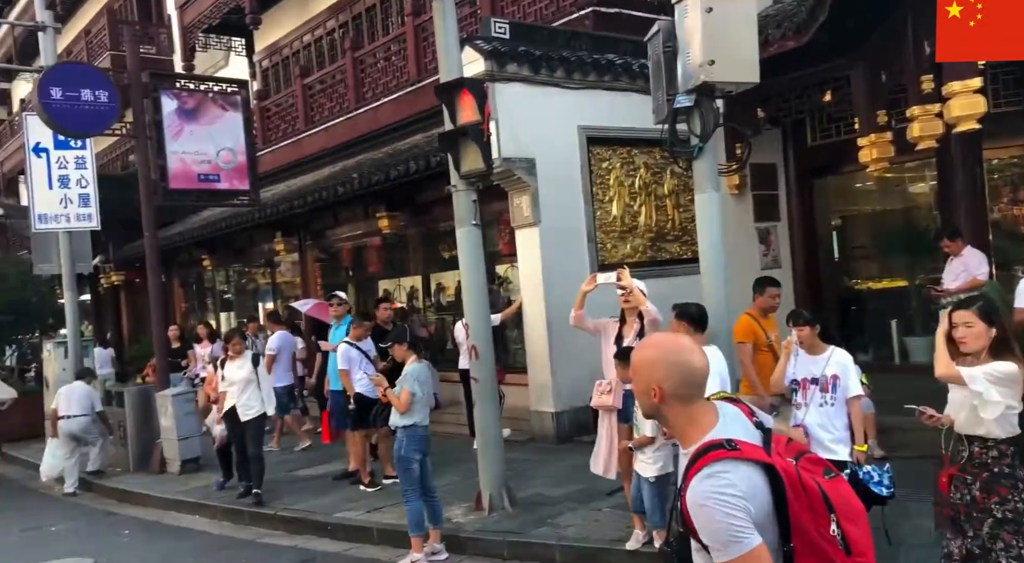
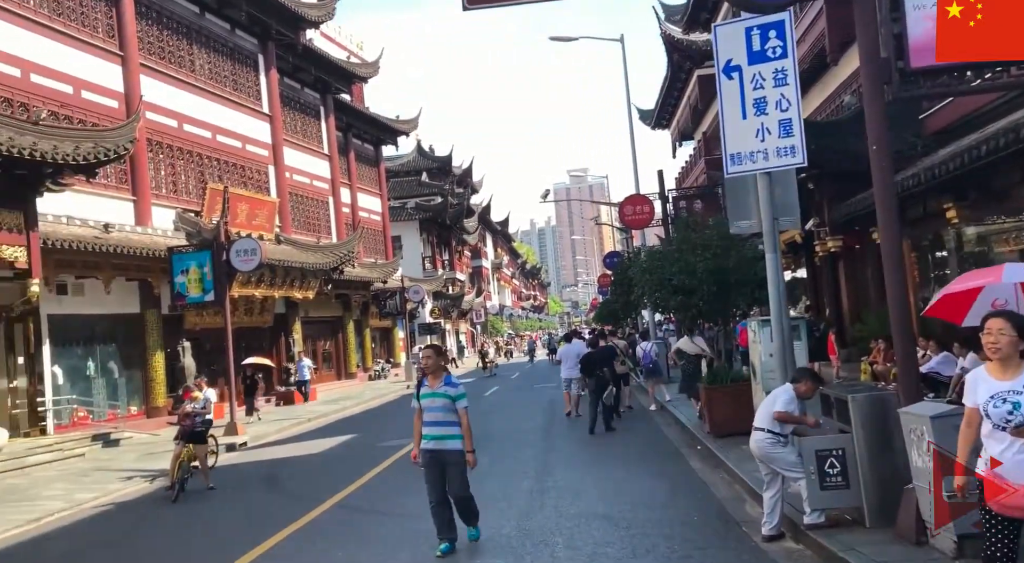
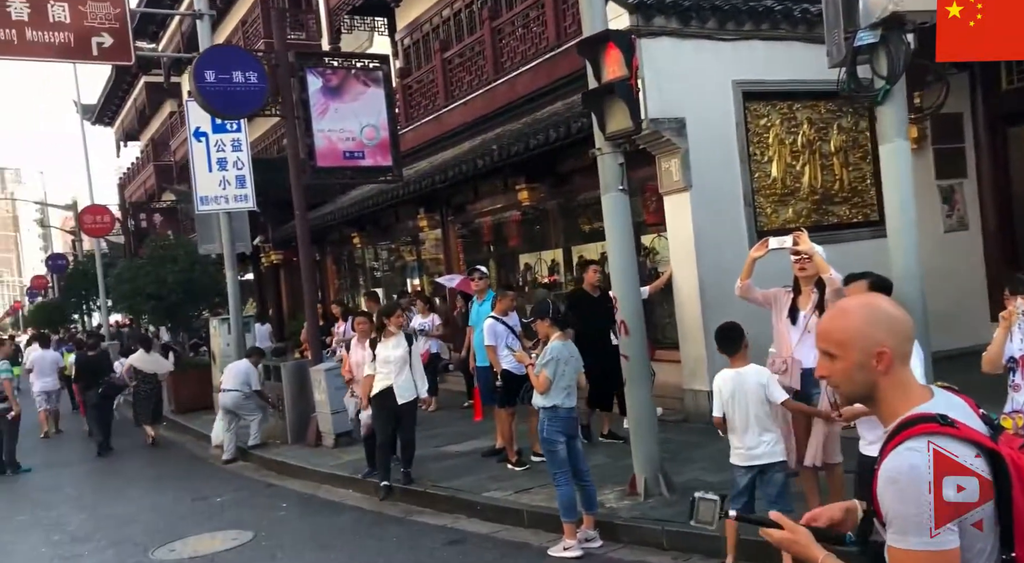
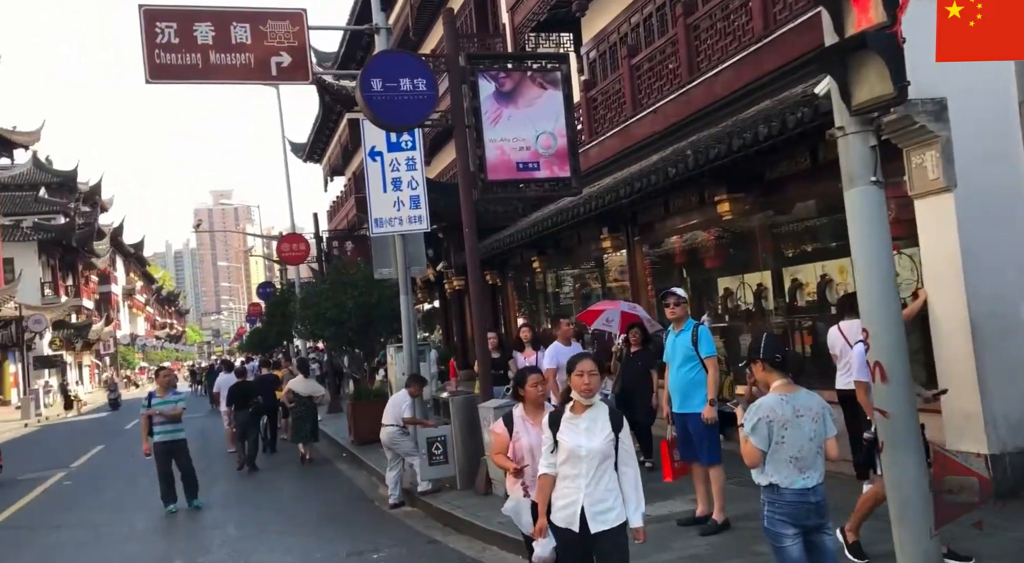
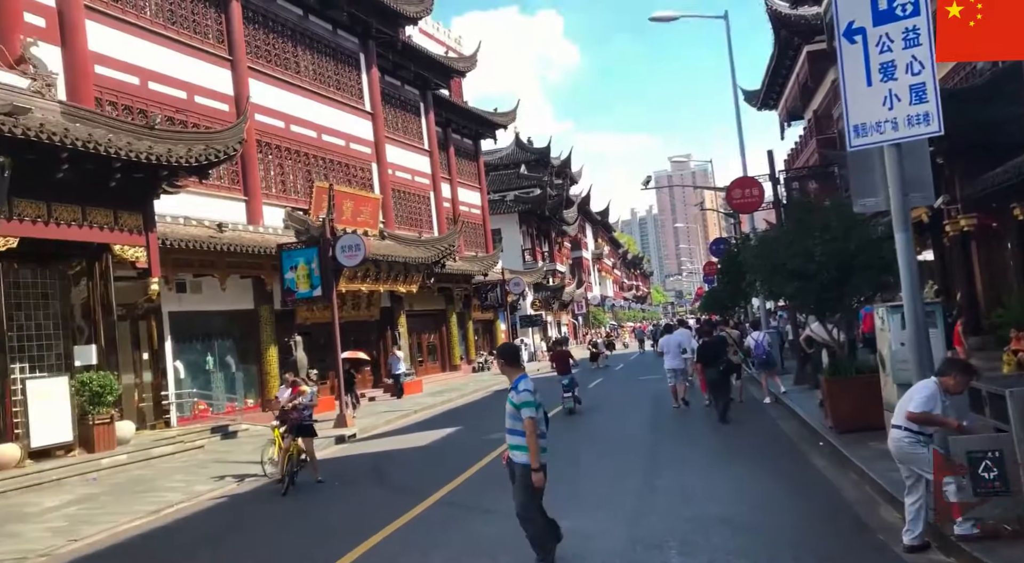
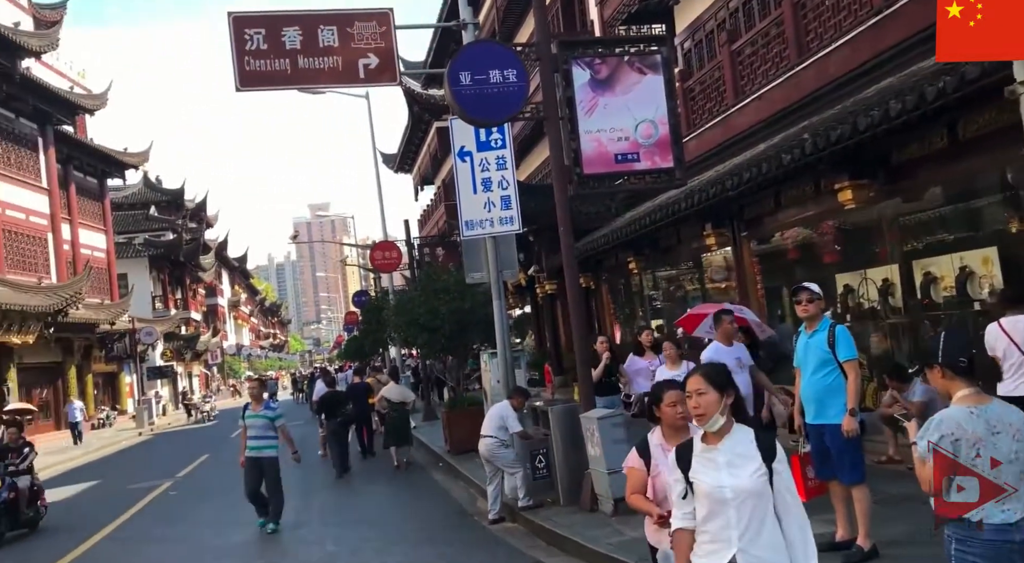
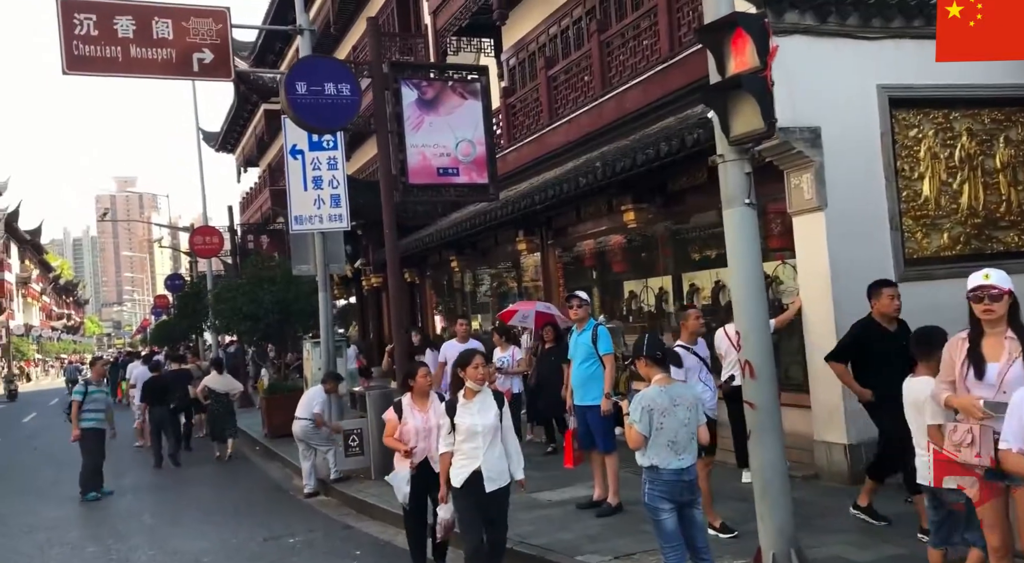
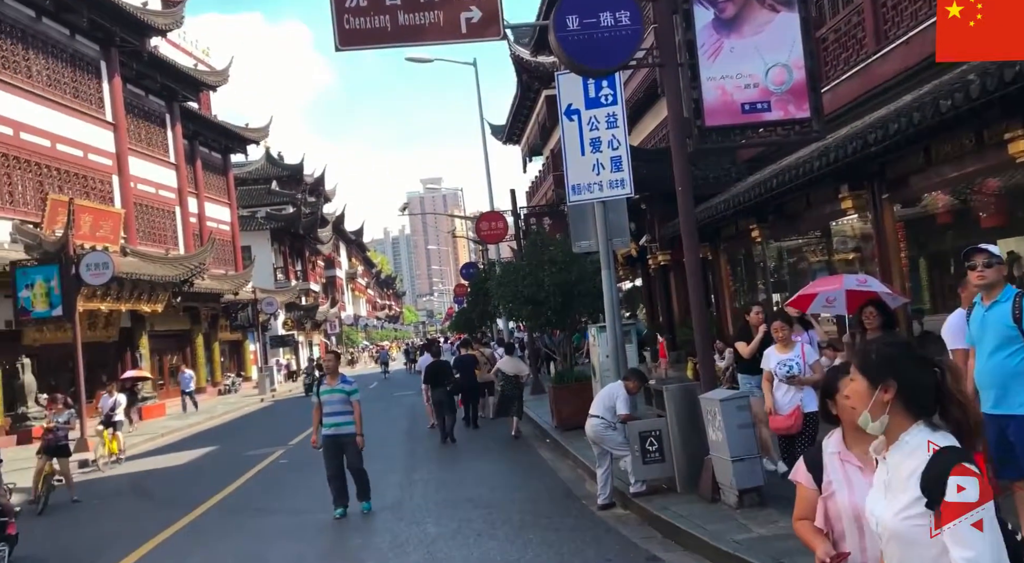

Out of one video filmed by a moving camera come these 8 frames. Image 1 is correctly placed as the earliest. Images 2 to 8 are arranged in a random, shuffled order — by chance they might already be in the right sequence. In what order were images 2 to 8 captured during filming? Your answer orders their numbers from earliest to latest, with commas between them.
3, 7, 4, 6, 8, 2, 5
